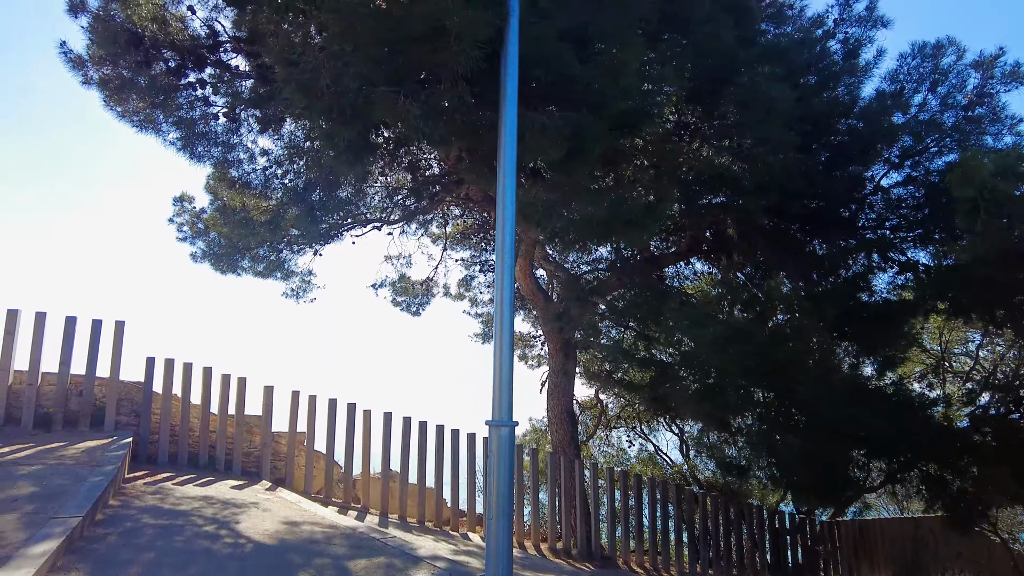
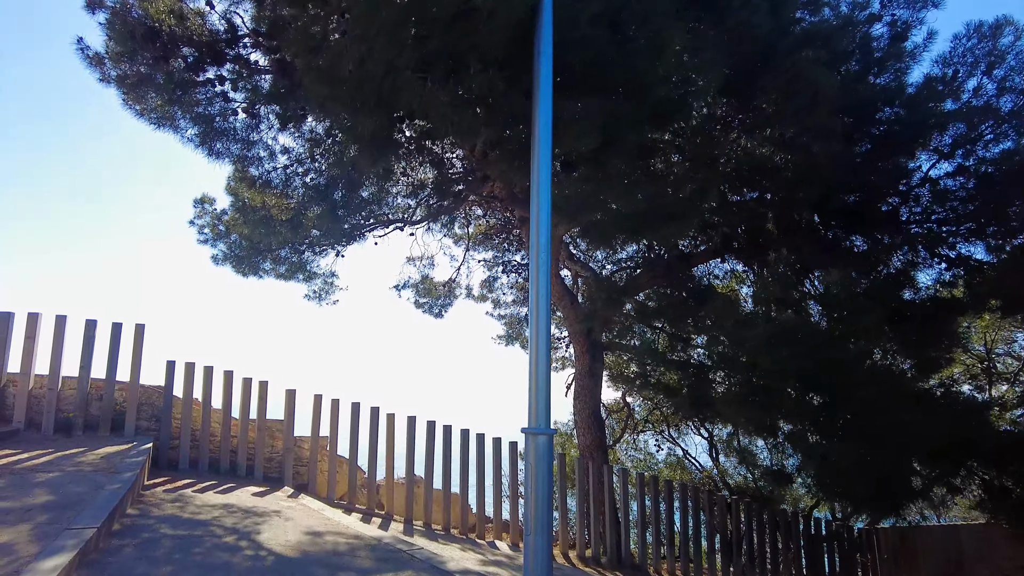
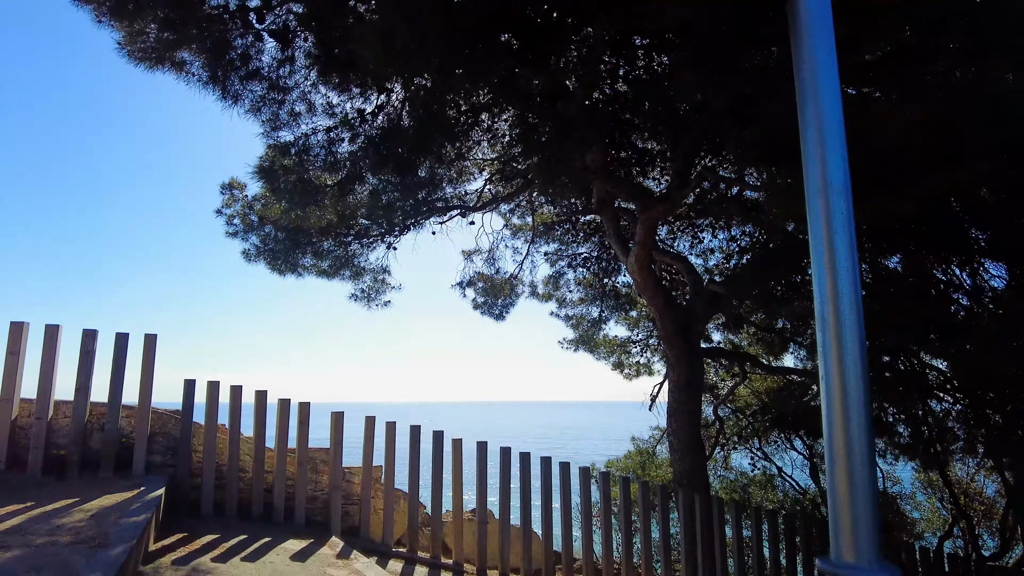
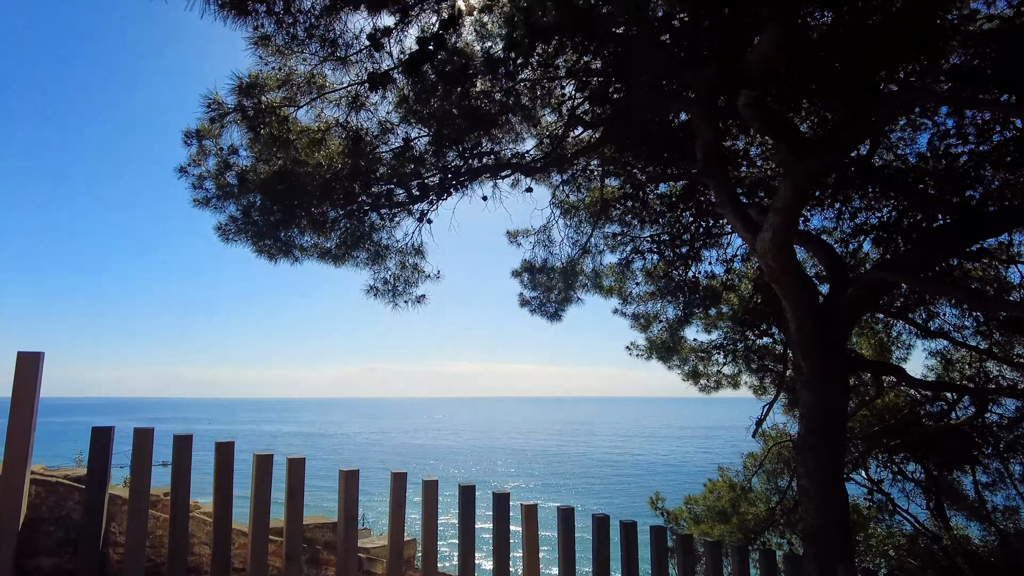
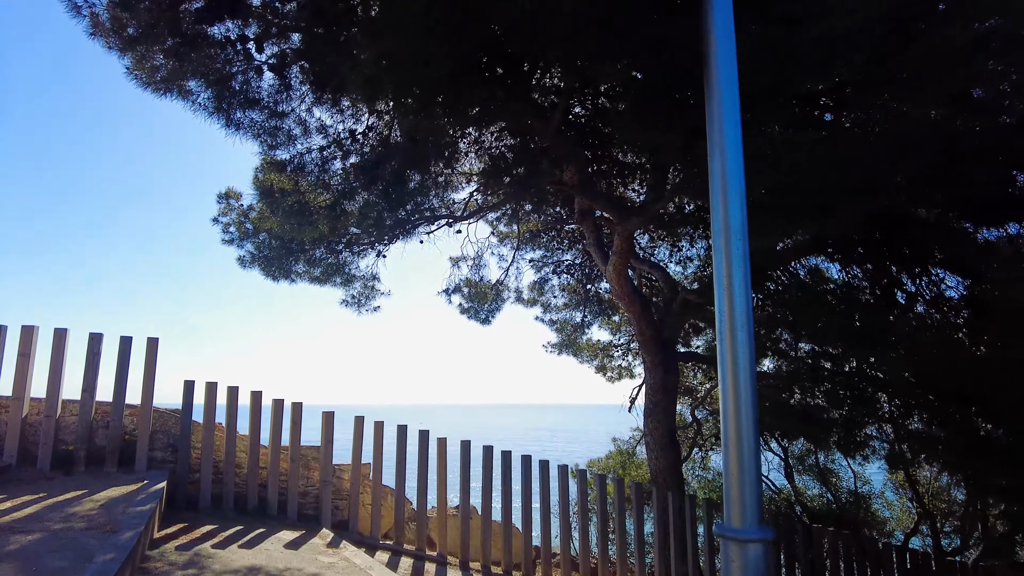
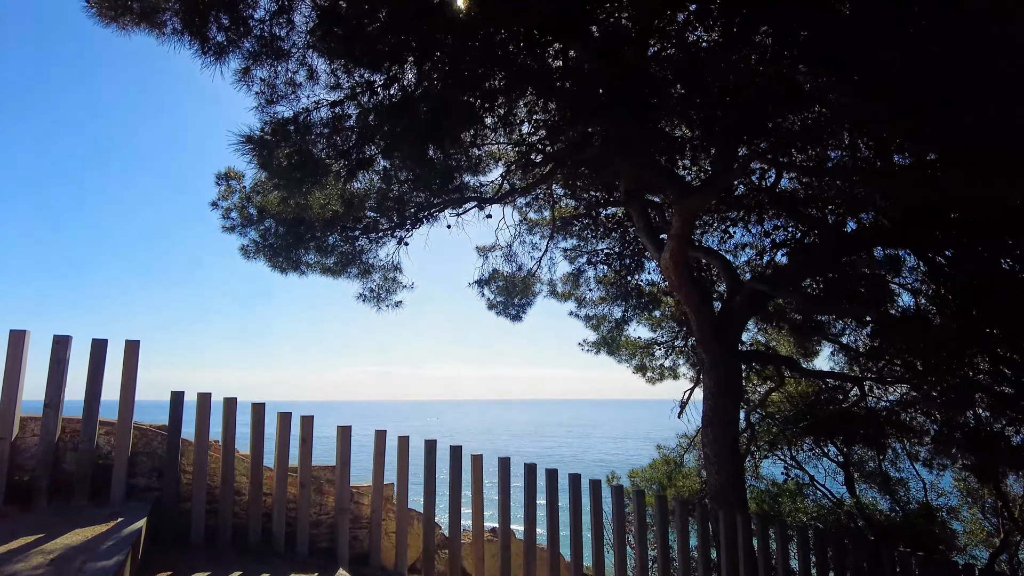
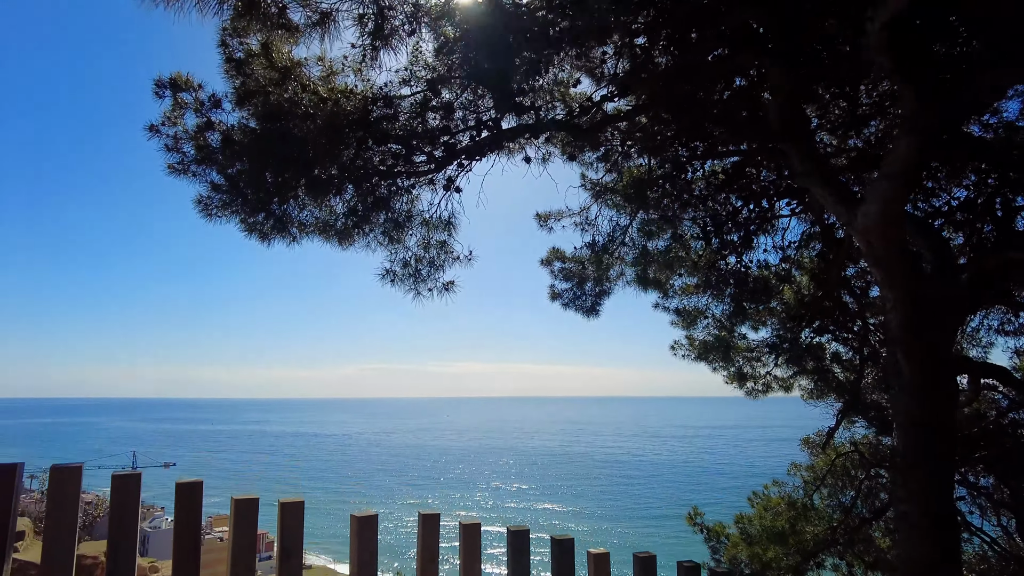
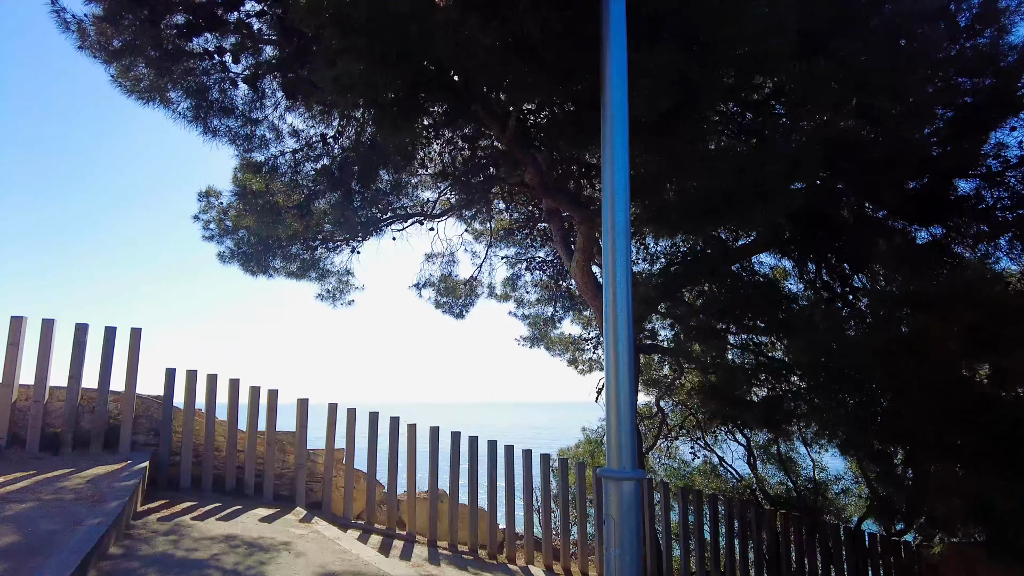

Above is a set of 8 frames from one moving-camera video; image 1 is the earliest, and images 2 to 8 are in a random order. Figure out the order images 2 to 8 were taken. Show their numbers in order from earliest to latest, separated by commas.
2, 8, 5, 3, 6, 4, 7
